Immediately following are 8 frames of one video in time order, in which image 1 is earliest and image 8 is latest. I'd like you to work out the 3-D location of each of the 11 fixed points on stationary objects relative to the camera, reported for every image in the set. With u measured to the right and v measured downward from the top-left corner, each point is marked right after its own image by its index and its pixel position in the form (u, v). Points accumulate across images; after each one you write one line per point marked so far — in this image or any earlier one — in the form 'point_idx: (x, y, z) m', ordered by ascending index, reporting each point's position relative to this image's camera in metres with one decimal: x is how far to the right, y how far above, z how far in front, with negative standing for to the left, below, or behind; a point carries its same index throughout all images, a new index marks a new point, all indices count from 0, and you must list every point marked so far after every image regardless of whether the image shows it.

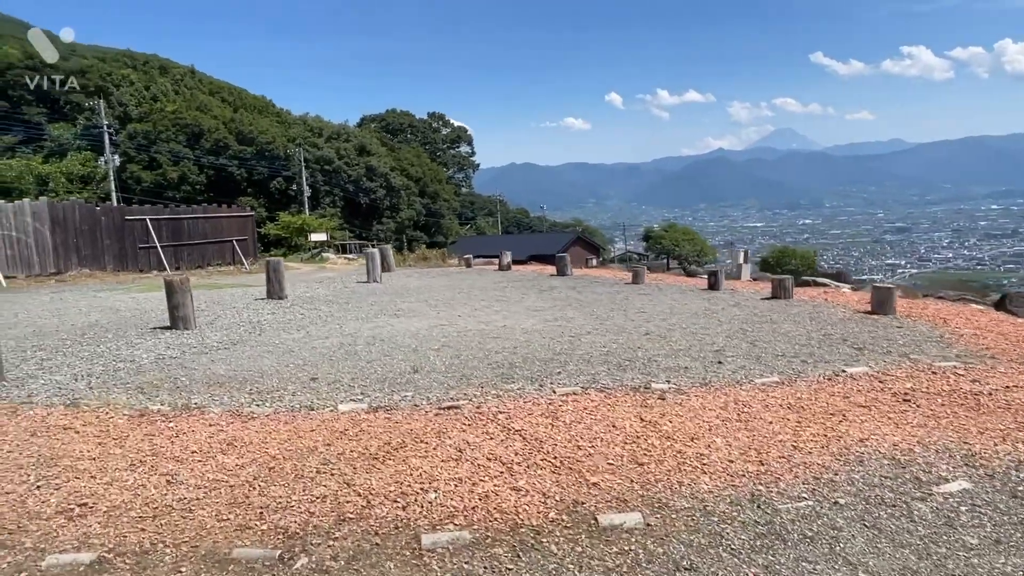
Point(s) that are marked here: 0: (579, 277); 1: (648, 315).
0: (+1.3, +0.2, +13.7) m
1: (+1.8, -0.4, +8.6) m
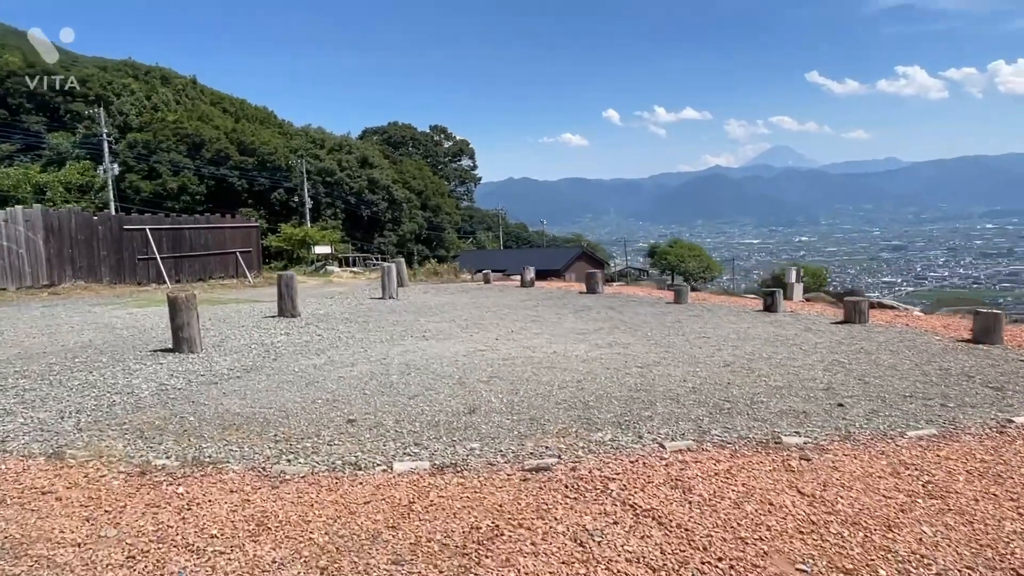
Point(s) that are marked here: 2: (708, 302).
0: (+1.8, -0.2, +12.8) m
1: (+2.3, -0.6, +7.6) m
2: (+3.2, -0.2, +11.2) m
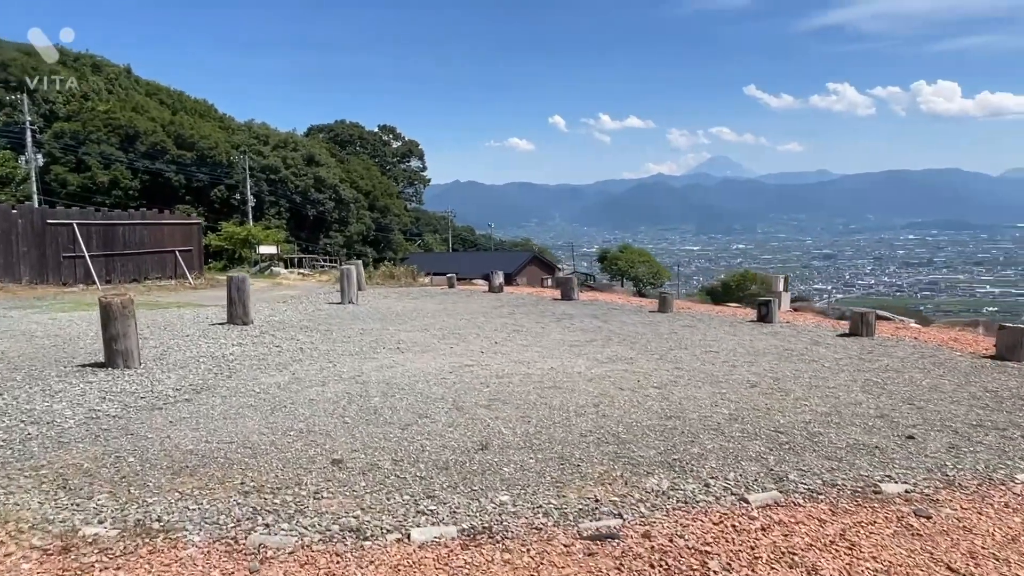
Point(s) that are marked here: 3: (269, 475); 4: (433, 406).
0: (+1.3, -0.3, +12.0) m
1: (+2.2, -0.7, +6.9) m
2: (+2.9, -0.4, +10.6) m
3: (-1.3, -1.0, +3.7) m
4: (-0.6, -0.9, +5.2) m
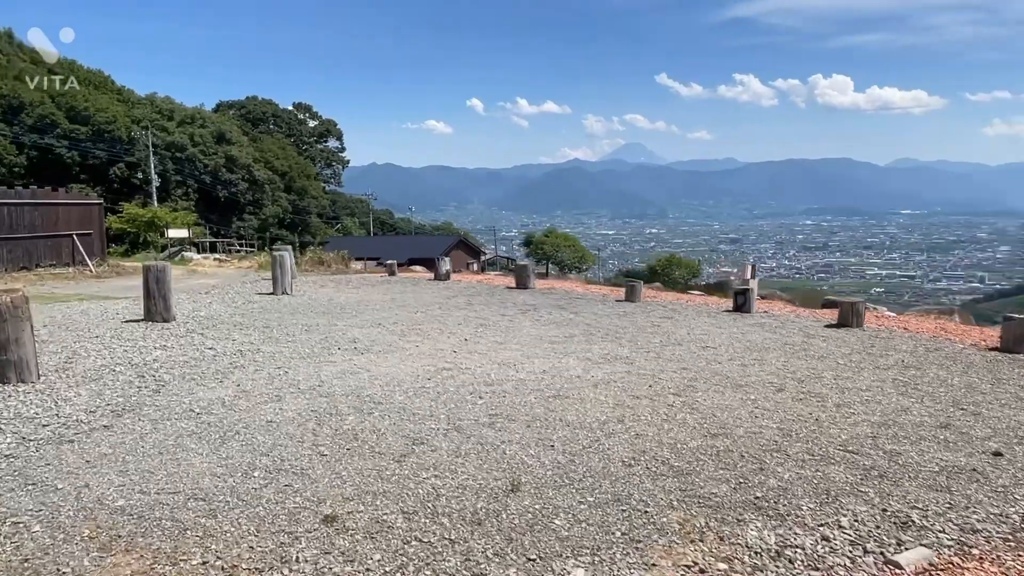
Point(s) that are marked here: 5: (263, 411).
0: (+0.6, -0.1, +11.3) m
1: (+2.0, -0.6, +6.3) m
2: (+2.2, -0.2, +10.0) m
3: (-1.1, -1.0, +2.7) m
4: (-0.5, -0.9, +4.3) m
5: (-1.7, -0.8, +4.6) m
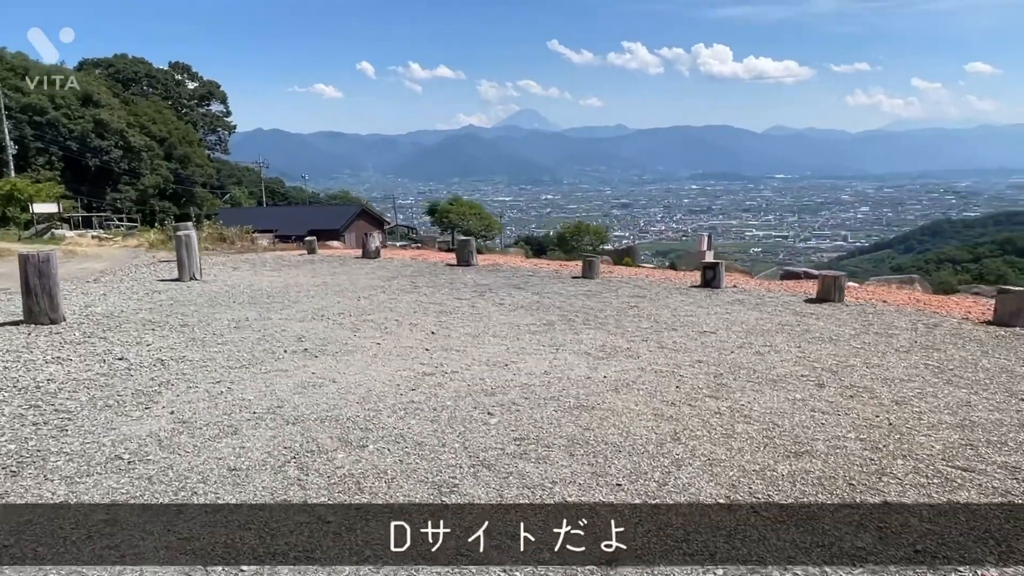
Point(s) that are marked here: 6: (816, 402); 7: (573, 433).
0: (-0.3, +0.3, +10.4) m
1: (+1.9, -0.5, +5.8) m
2: (+1.6, +0.2, +9.4) m
3: (-0.6, -1.1, +1.7) m
4: (-0.3, -0.9, +3.3) m
5: (-1.5, -0.9, +3.5) m
6: (+1.9, -0.7, +4.2) m
7: (+0.3, -0.8, +3.7) m
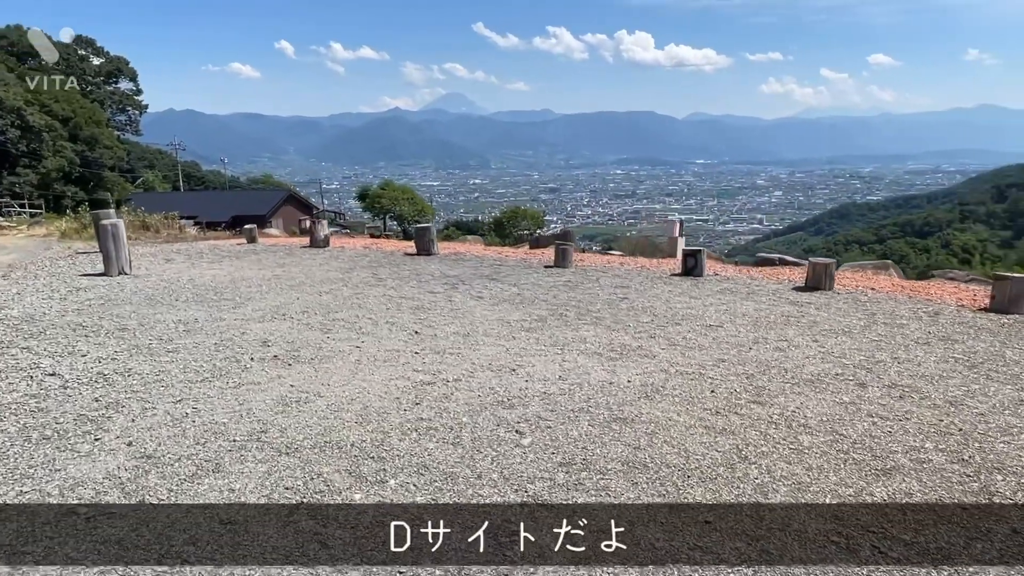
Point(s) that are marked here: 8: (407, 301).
0: (-0.8, +0.4, +9.8) m
1: (+1.9, -0.4, +5.4) m
2: (+1.2, +0.3, +9.0) m
3: (-0.2, -1.2, +1.1) m
4: (-0.1, -0.9, +2.8) m
5: (-1.3, -0.9, +2.8) m
6: (+2.0, -0.7, +3.9) m
7: (+0.5, -0.8, +3.2) m
8: (-1.1, -0.1, +7.0) m
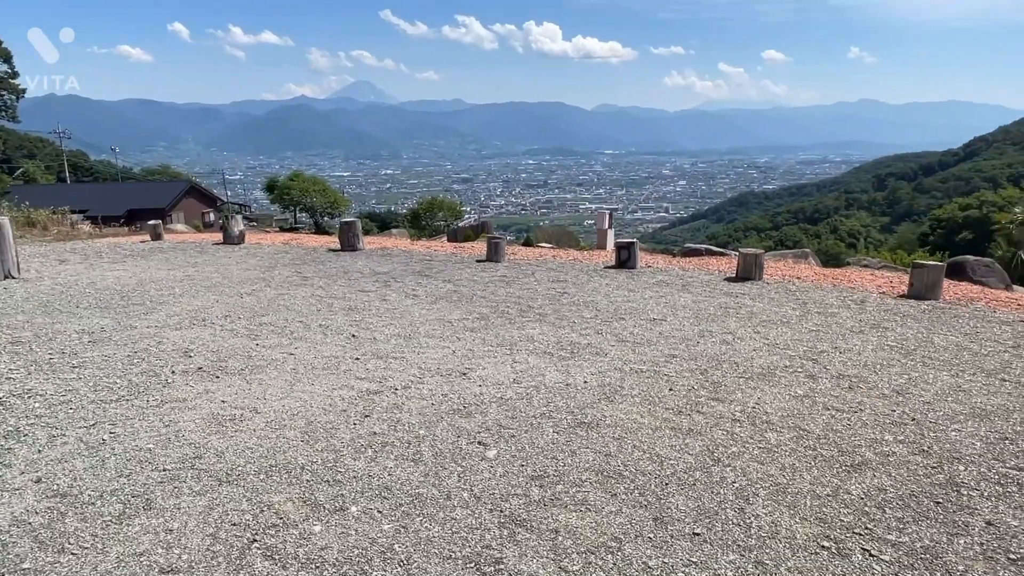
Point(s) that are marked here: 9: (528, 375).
0: (-1.8, +0.5, +9.4) m
1: (+1.5, -0.3, +5.4) m
2: (+0.3, +0.4, +8.9) m
3: (-0.1, -1.2, +0.9) m
4: (-0.2, -0.9, +2.6) m
5: (-1.4, -0.9, +2.5) m
6: (+1.8, -0.6, +3.9) m
7: (+0.4, -0.8, +3.1) m
8: (-1.7, -0.1, +6.6) m
9: (+0.1, -0.6, +4.4) m
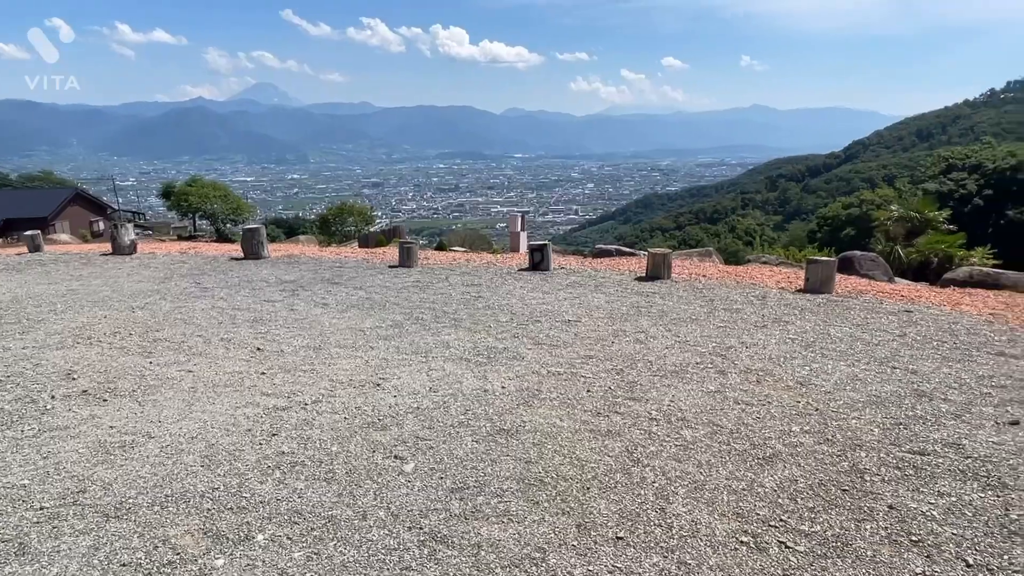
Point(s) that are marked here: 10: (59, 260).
0: (-2.9, +0.3, +9.1) m
1: (+0.8, -0.3, +5.5) m
2: (-0.9, +0.3, +8.8) m
3: (-0.2, -1.2, +0.8) m
4: (-0.5, -1.0, +2.4) m
5: (-1.7, -1.0, +2.2) m
6: (+1.3, -0.6, +4.0) m
7: (0.0, -0.8, +3.1) m
8: (-2.5, -0.2, +6.2) m
9: (-0.4, -0.6, +4.3) m
10: (-6.2, +0.4, +9.3) m
